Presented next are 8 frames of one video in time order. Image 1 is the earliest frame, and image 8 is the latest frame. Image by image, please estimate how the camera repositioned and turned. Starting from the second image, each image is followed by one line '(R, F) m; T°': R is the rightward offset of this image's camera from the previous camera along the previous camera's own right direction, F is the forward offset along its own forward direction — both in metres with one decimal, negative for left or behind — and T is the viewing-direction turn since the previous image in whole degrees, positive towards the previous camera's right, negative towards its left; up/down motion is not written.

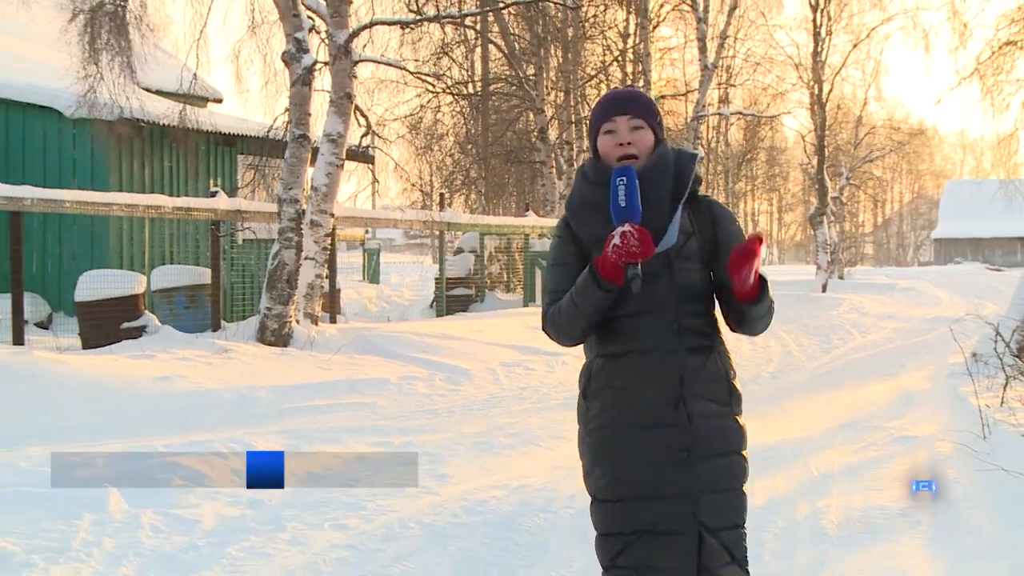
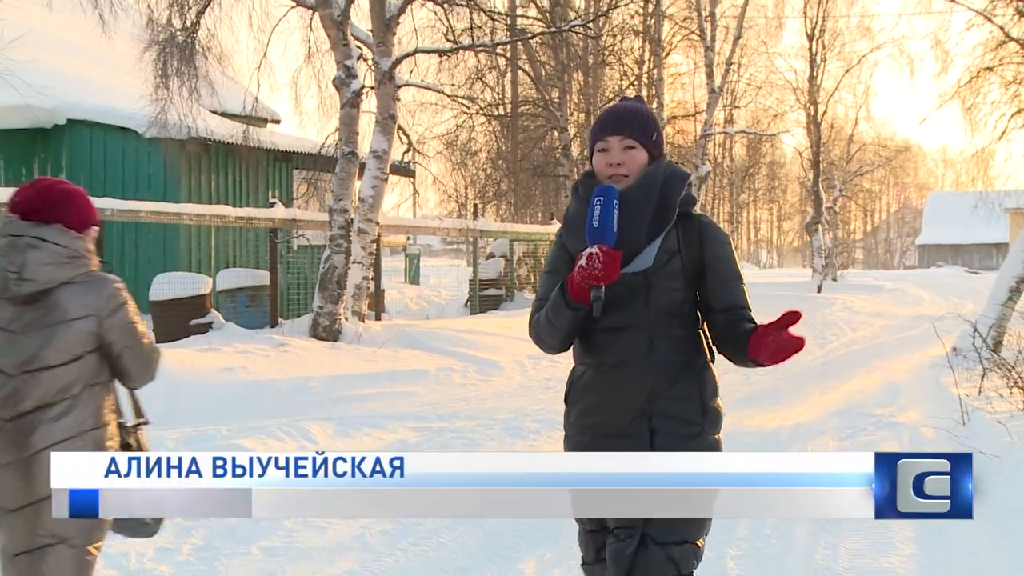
(0.0, -0.9) m; -1°
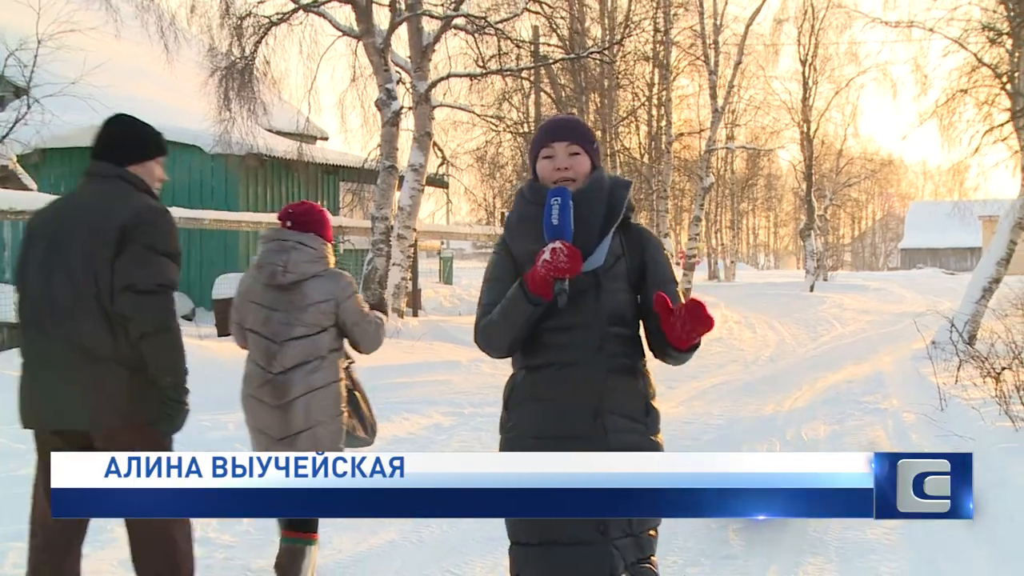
(0.0, -1.0) m; -1°
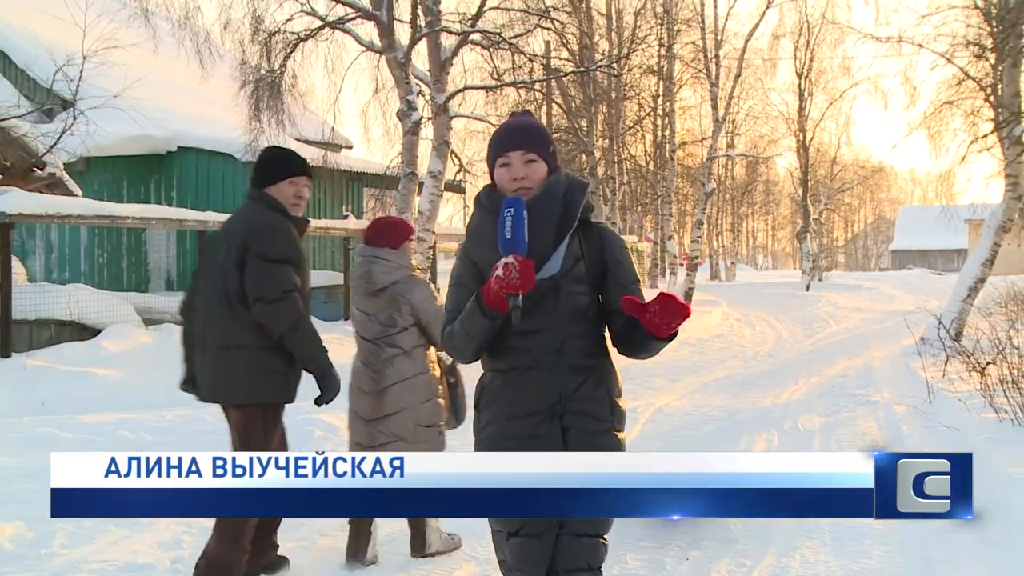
(0.0, -0.6) m; -1°
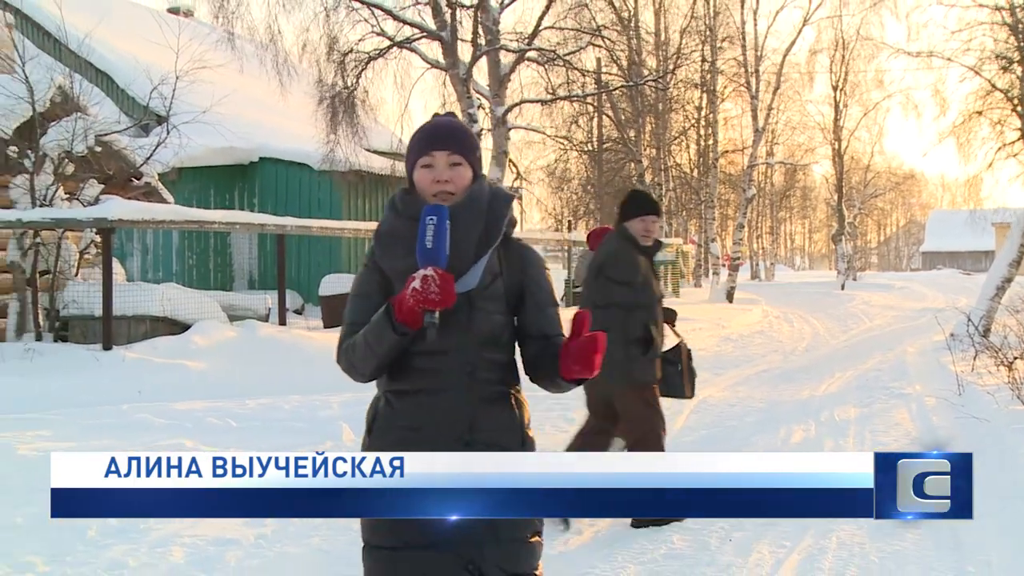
(0.0, -0.8) m; -3°
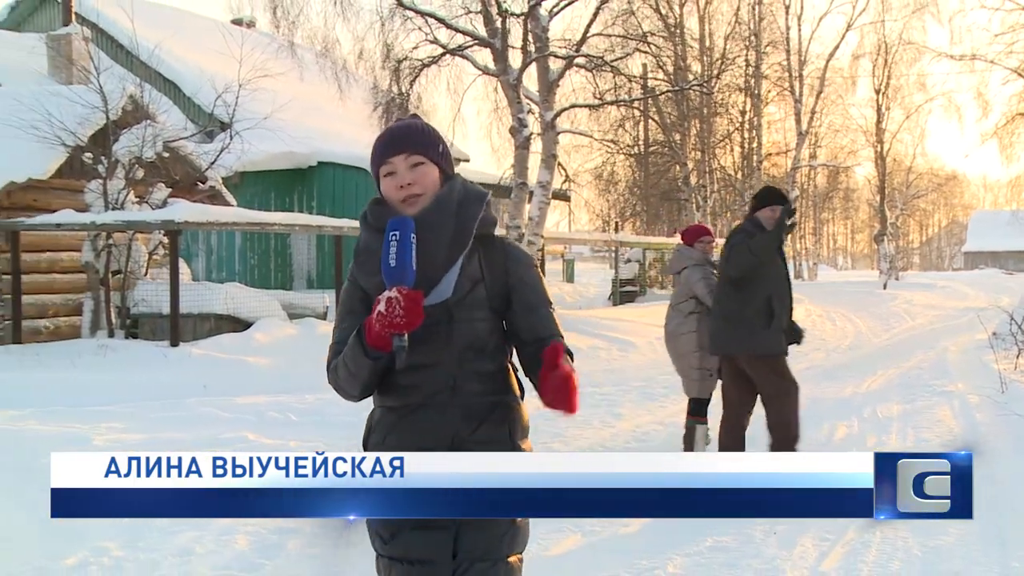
(0.0, -0.4) m; -2°
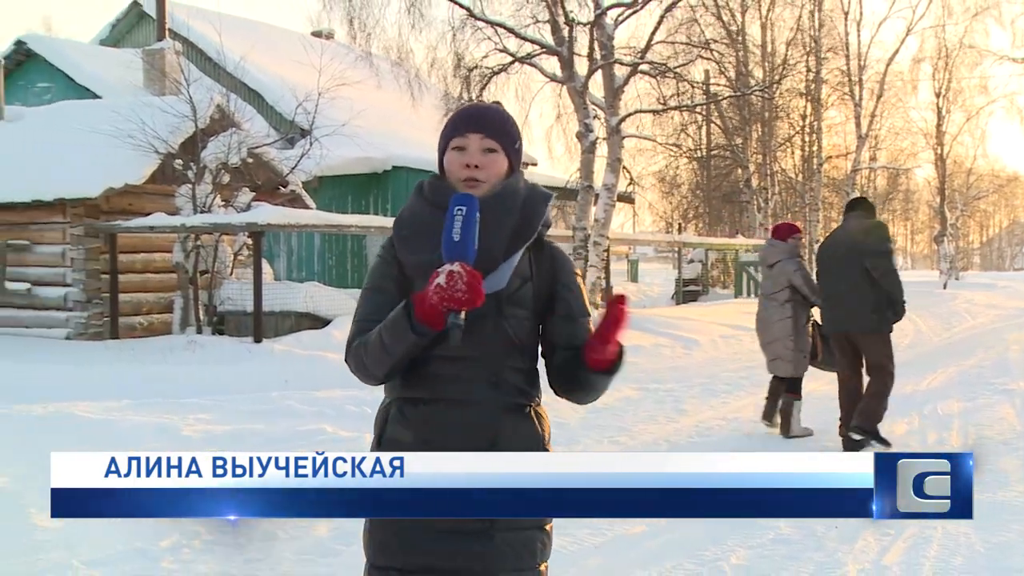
(0.0, -0.4) m; -3°
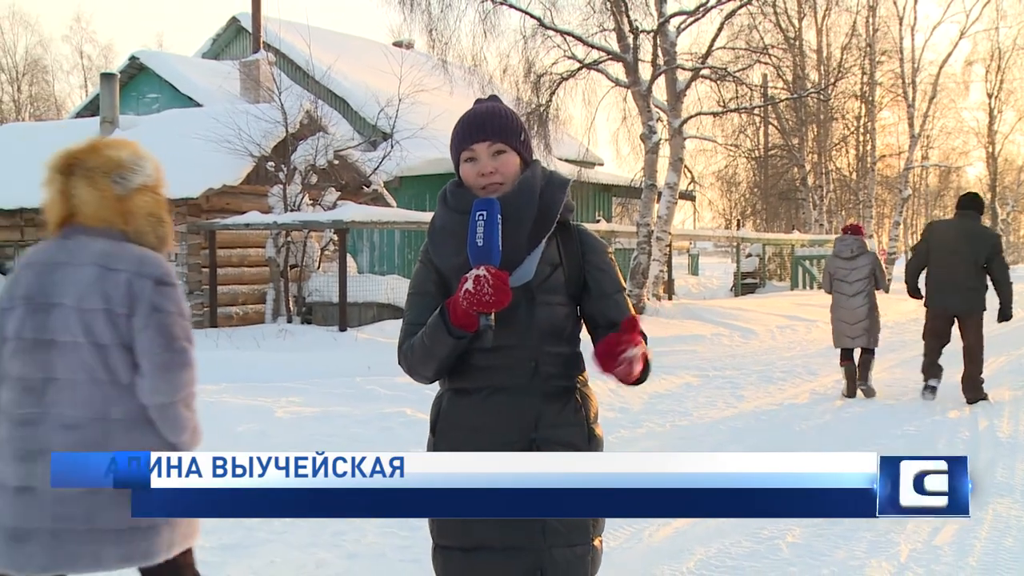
(0.0, -0.7) m; -4°
